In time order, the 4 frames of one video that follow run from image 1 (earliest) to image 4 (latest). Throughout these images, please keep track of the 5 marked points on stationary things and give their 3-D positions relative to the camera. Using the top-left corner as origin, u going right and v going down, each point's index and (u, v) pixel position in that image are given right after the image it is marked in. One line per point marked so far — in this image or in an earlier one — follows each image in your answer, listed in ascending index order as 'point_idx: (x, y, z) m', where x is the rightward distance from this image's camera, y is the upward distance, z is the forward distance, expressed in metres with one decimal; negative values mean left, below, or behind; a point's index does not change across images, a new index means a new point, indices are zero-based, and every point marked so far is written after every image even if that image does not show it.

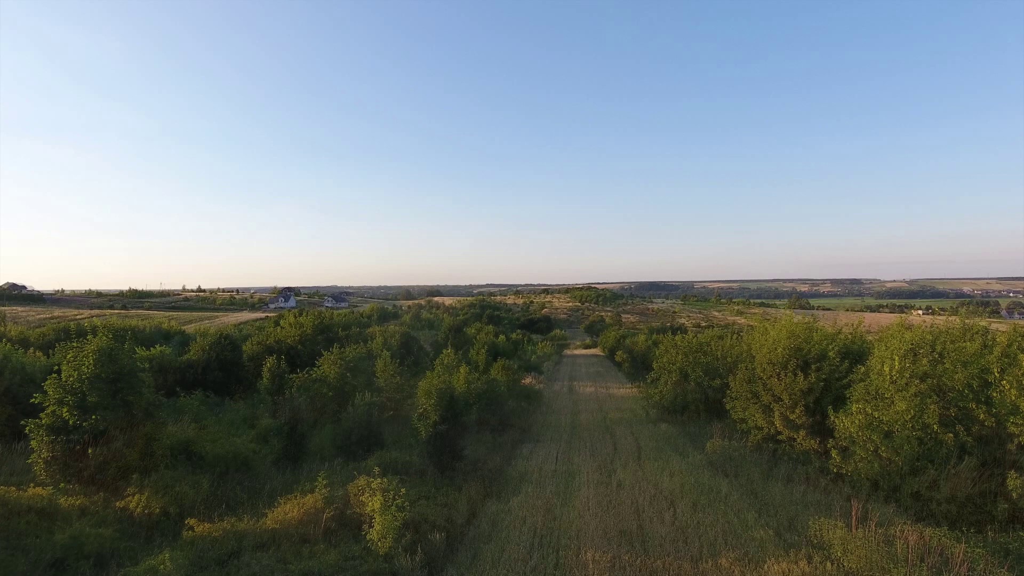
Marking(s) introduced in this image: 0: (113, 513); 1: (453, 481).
0: (-9.2, -5.2, +10.9) m
1: (-1.7, -5.5, +13.4) m
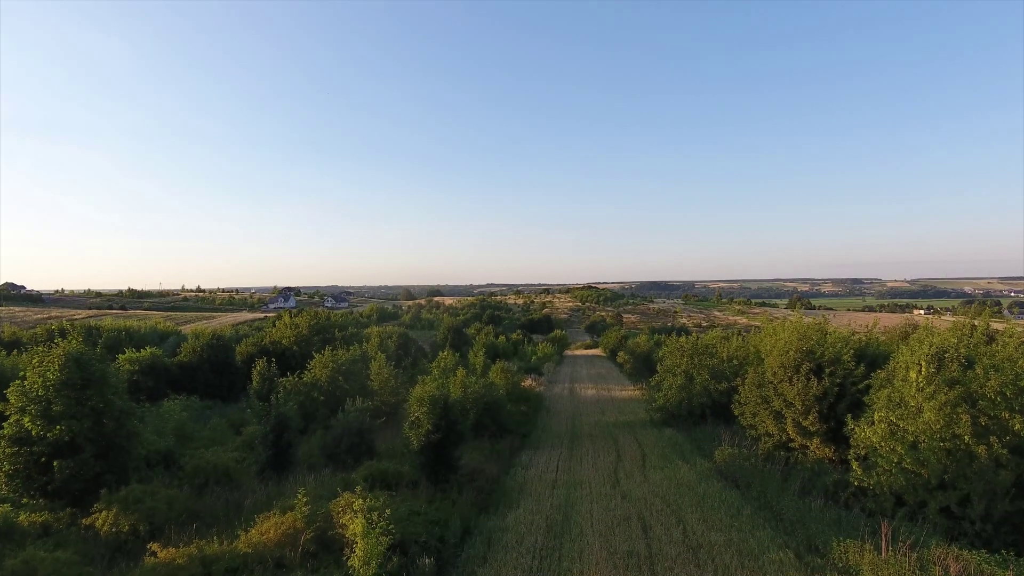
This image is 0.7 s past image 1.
0: (-9.3, -5.2, +10.1) m
1: (-1.7, -5.5, +12.6) m
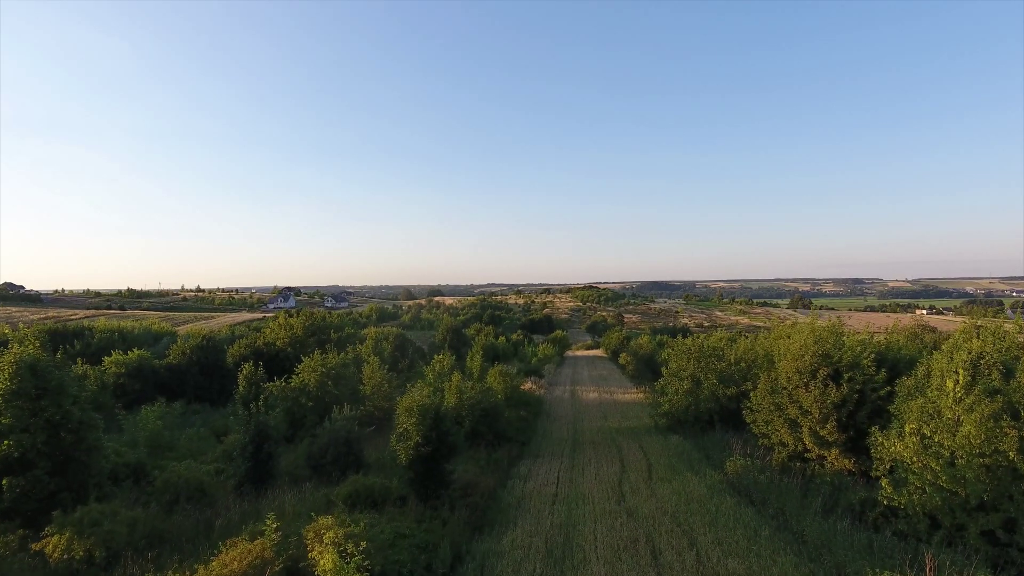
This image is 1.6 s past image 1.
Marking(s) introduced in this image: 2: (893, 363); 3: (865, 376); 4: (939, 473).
0: (-9.4, -5.2, +9.1) m
1: (-1.8, -5.5, +11.6) m
2: (+12.5, -2.4, +15.6) m
3: (+11.3, -2.8, +15.1) m
4: (+9.4, -4.1, +10.4) m
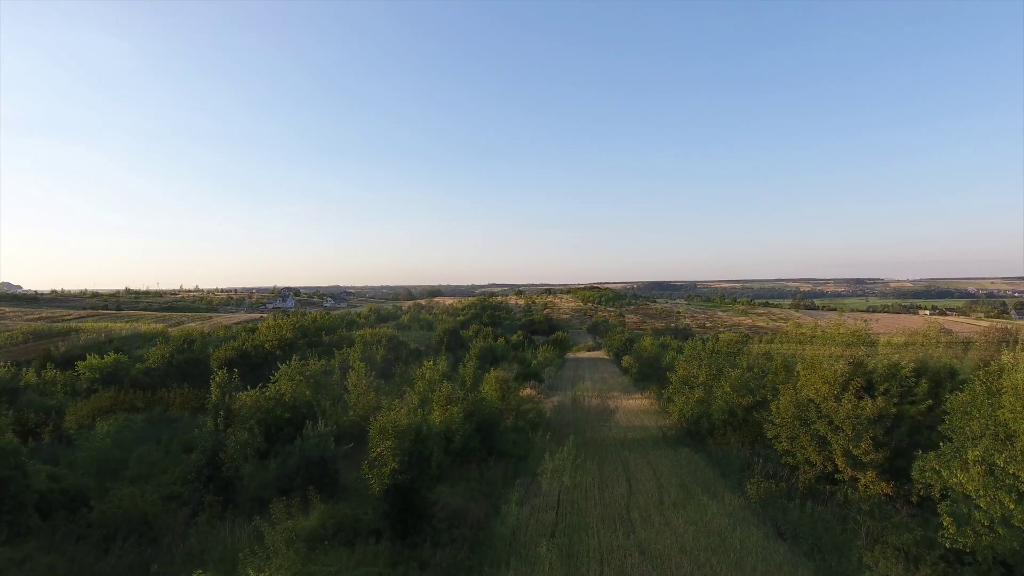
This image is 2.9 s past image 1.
0: (-9.5, -5.2, +7.4) m
1: (-2.0, -5.6, +9.9) m
2: (+12.3, -2.4, +13.8) m
3: (+11.1, -2.8, +13.4) m
4: (+9.2, -4.1, +8.7) m
